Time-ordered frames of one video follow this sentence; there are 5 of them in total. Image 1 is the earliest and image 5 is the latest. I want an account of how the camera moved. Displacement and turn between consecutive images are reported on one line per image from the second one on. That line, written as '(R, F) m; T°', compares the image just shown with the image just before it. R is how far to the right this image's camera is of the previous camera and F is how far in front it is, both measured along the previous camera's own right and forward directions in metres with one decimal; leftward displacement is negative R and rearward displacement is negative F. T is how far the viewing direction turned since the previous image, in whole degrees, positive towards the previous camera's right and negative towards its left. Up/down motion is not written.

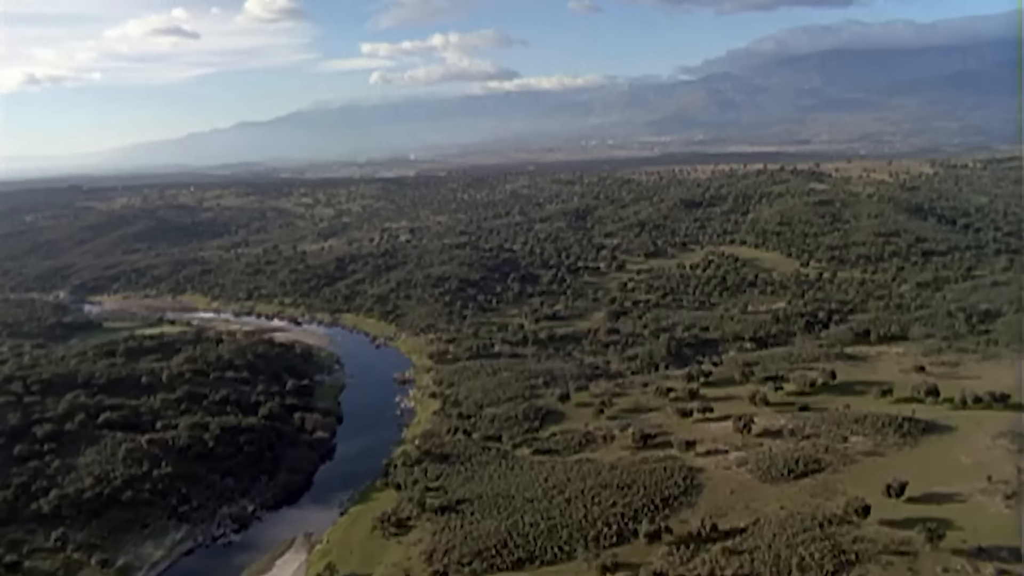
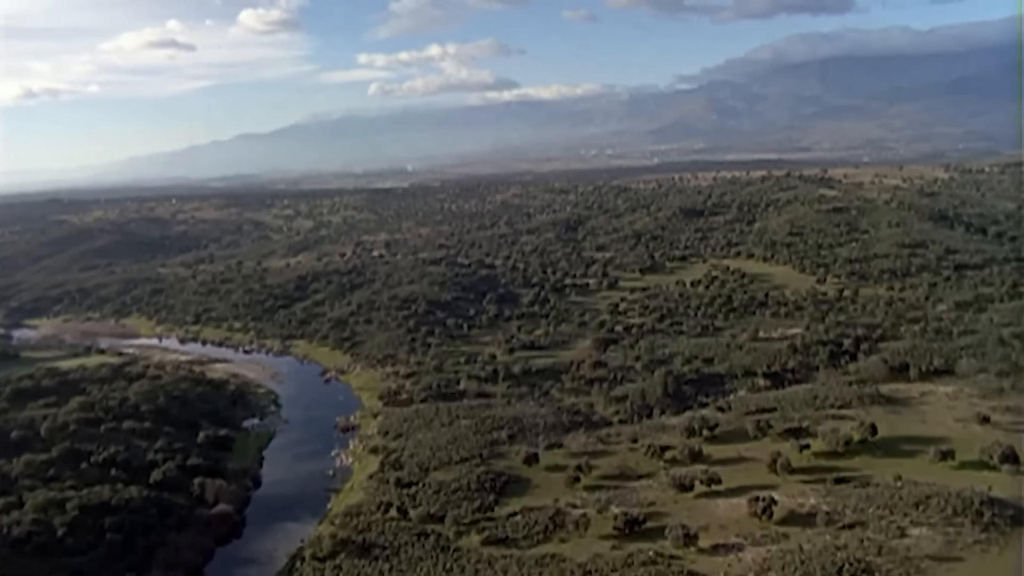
(+1.9, +9.5) m; 0°
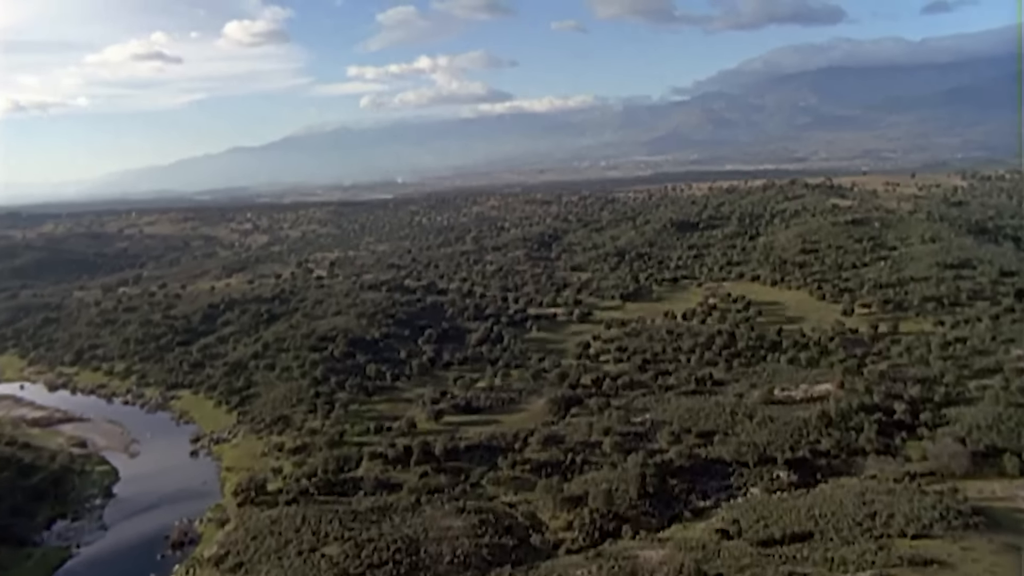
(+3.0, +14.6) m; 0°
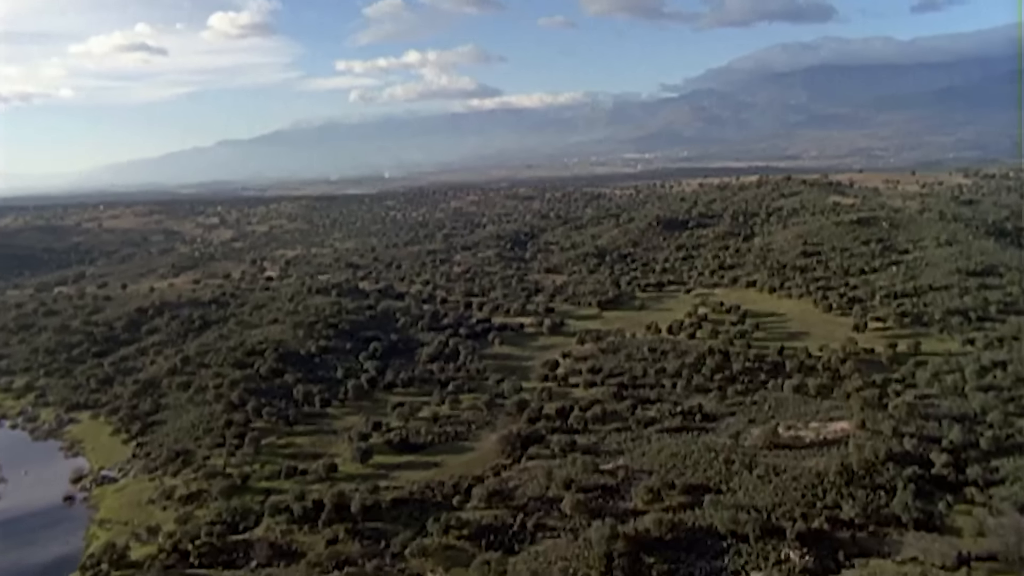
(+1.6, +7.7) m; +1°
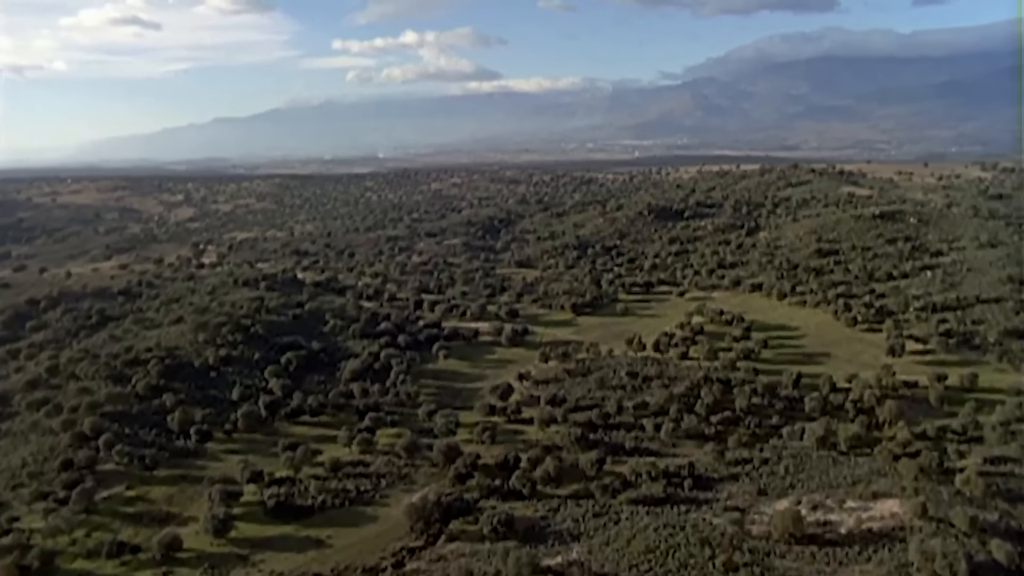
(+1.9, +9.6) m; 0°
